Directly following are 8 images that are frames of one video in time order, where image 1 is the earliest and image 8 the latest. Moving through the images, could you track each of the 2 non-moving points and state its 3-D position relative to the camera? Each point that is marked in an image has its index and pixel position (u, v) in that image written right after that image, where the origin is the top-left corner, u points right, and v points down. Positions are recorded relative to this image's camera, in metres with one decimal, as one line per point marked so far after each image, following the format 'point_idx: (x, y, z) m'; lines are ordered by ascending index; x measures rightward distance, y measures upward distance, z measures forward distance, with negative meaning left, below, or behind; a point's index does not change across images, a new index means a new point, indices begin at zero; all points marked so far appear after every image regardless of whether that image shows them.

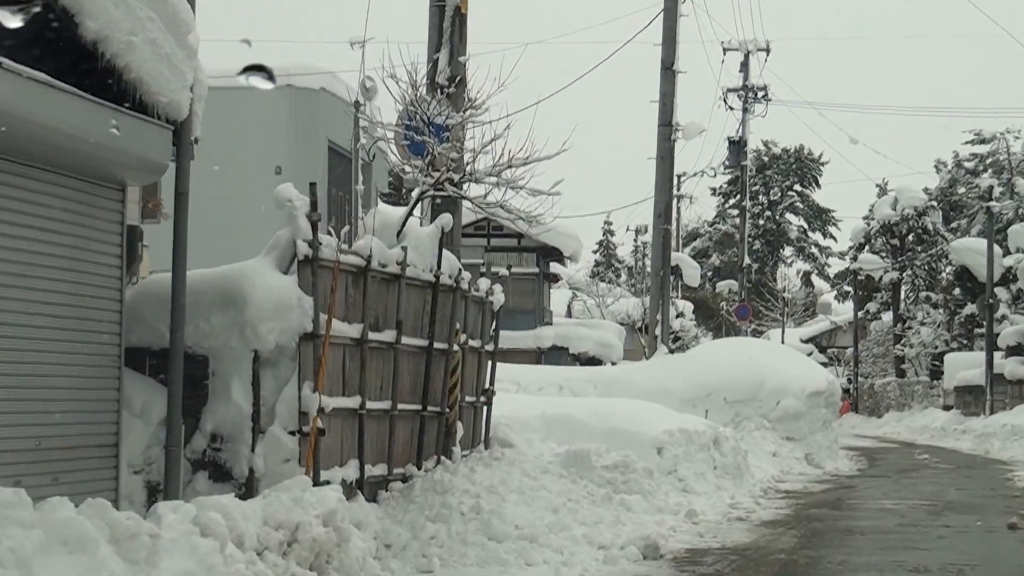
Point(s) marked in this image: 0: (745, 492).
0: (+1.9, -1.7, +13.9) m
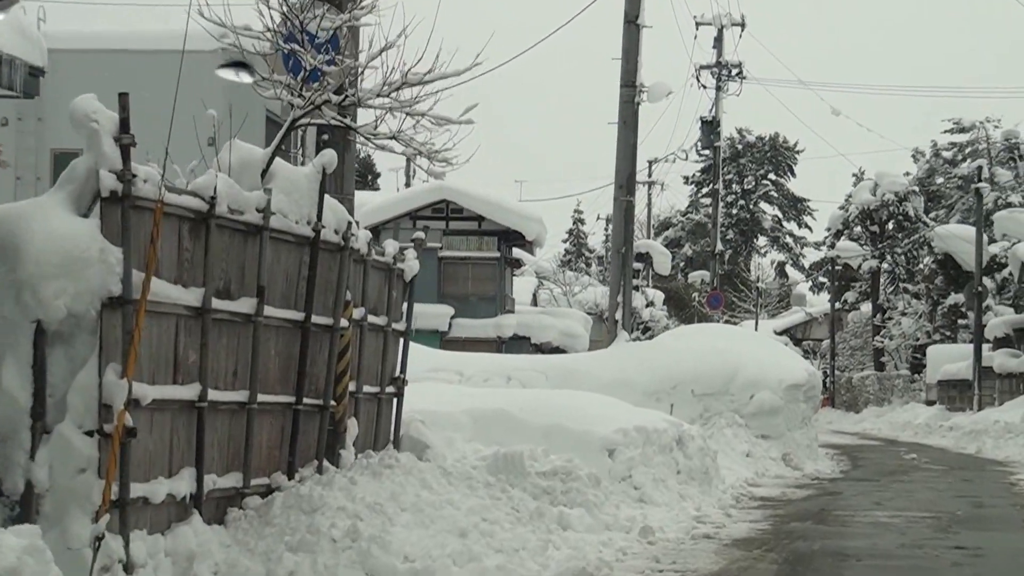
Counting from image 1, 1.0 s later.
0: (+1.4, -1.5, +11.8) m
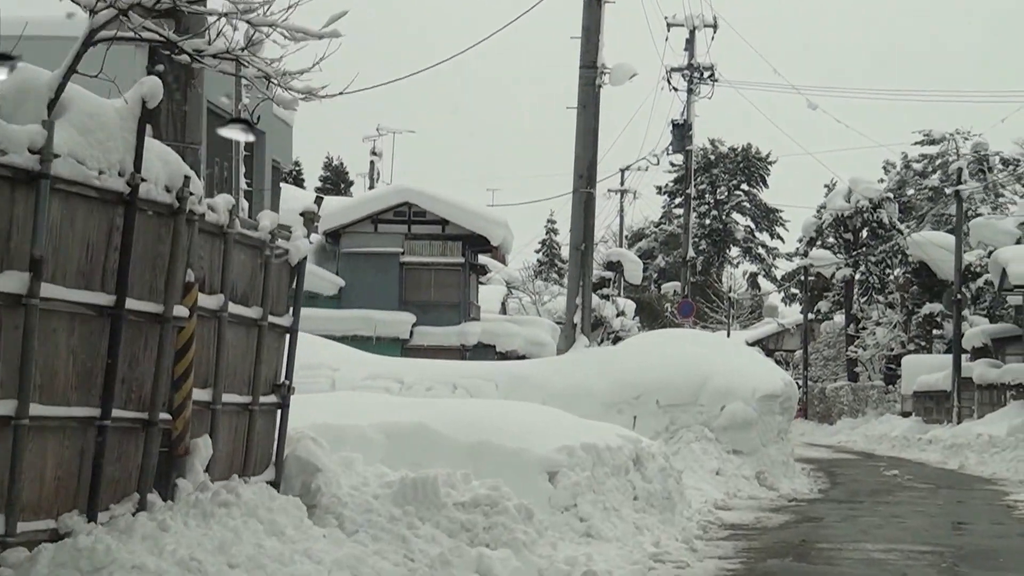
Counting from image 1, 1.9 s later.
0: (+1.0, -1.5, +10.0) m
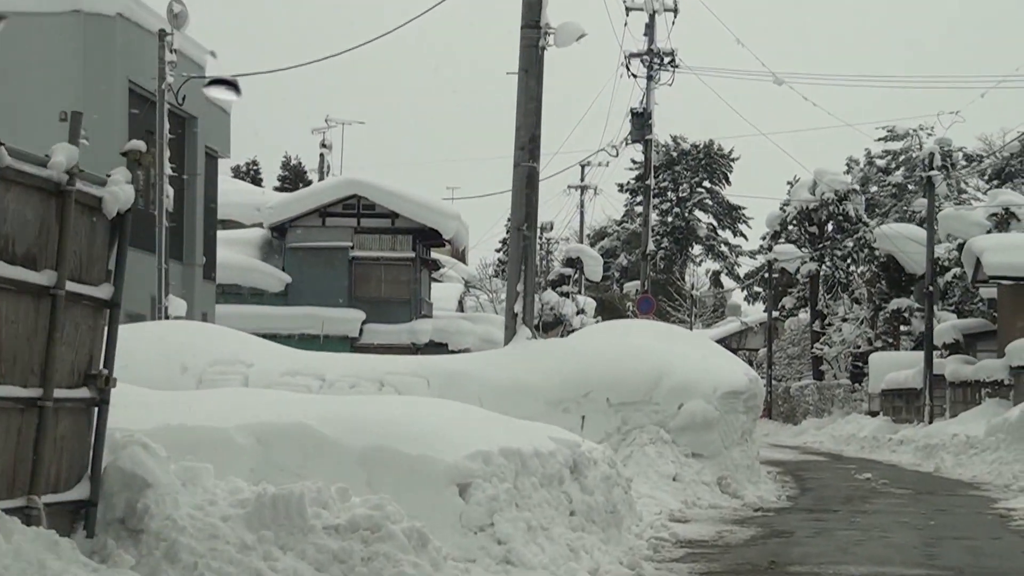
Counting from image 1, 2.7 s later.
0: (+0.5, -1.3, +8.3) m
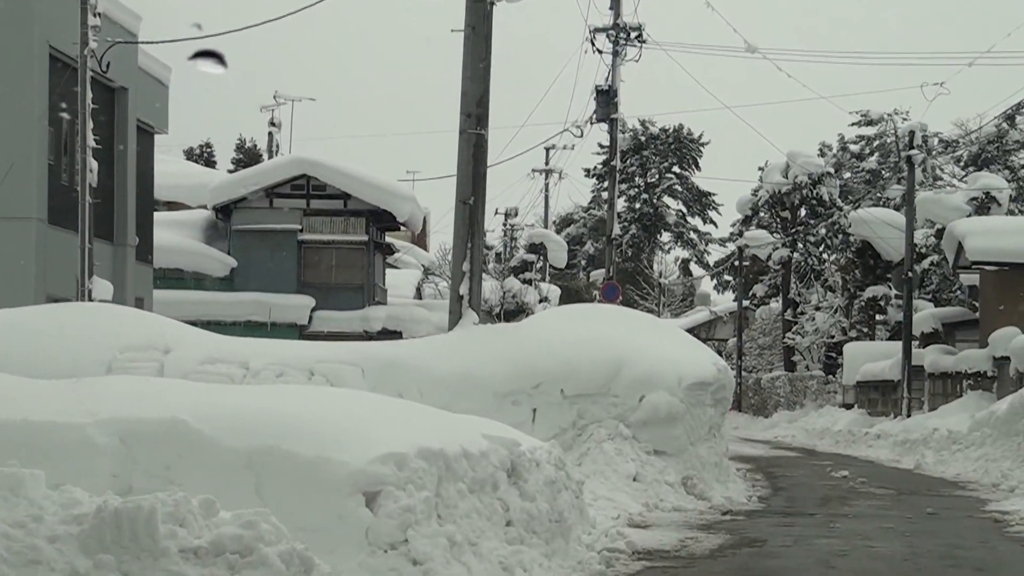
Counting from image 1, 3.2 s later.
0: (+0.2, -1.2, +7.0) m
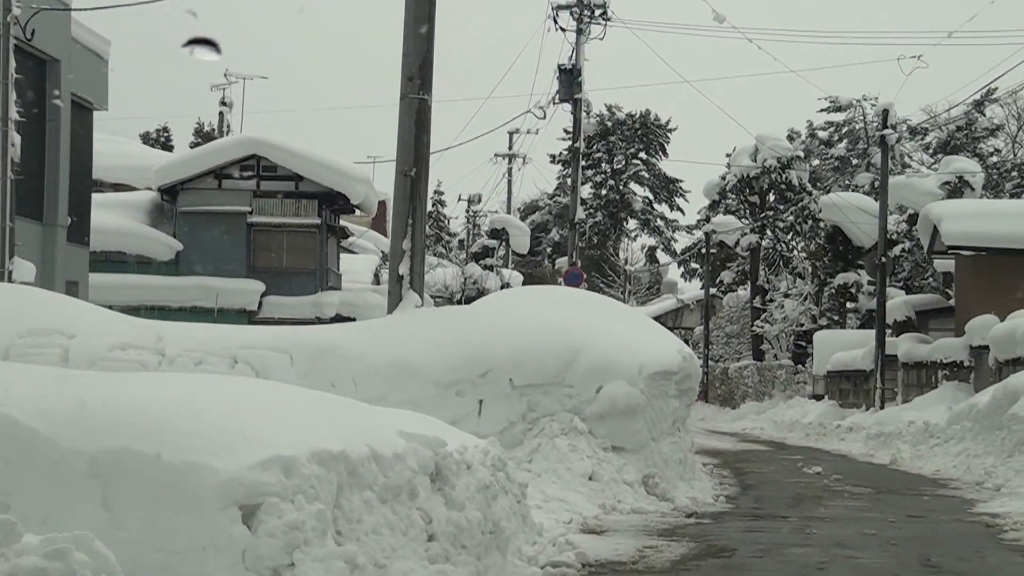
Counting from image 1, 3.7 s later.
0: (-0.1, -1.1, +5.8) m
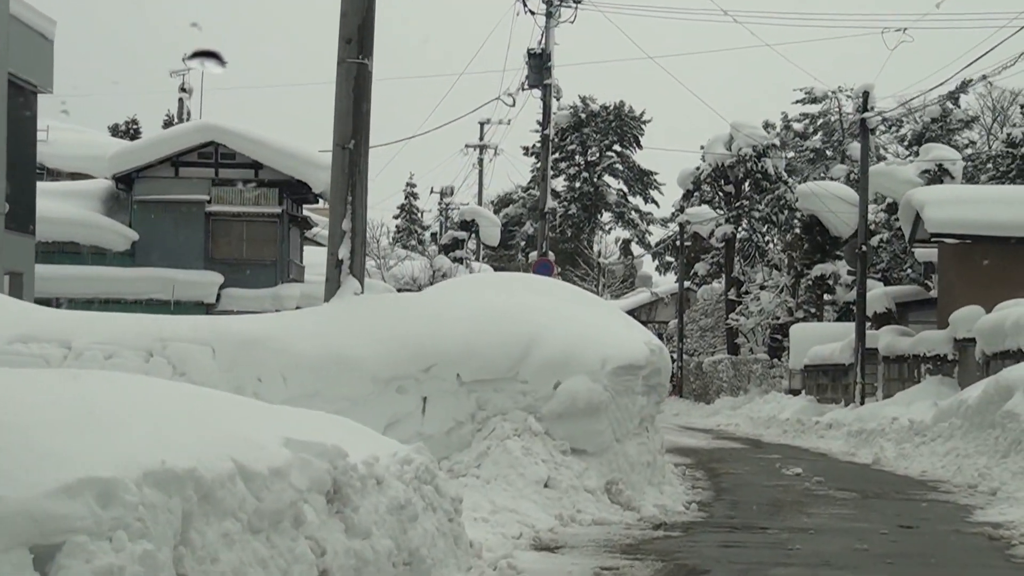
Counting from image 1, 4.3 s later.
0: (-0.3, -1.0, +4.7) m
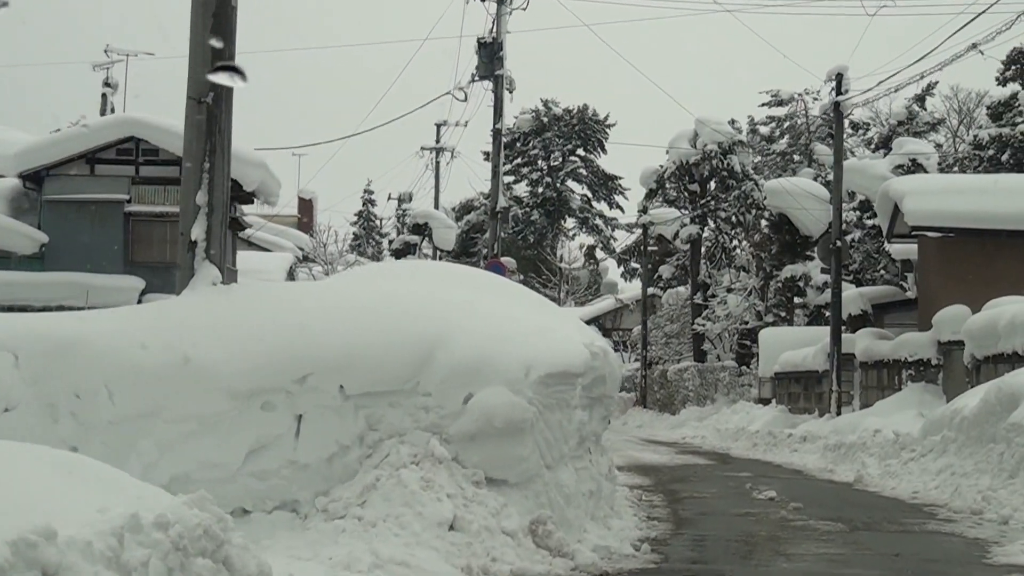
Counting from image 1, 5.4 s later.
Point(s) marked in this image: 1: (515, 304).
0: (-0.7, -0.9, +2.5) m
1: (+0.1, -0.1, +9.5) m
